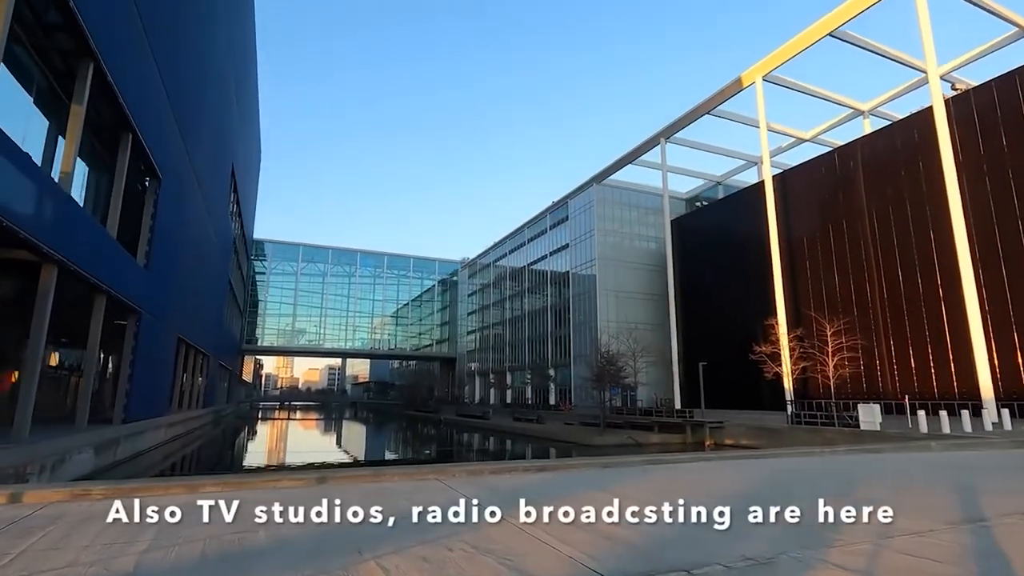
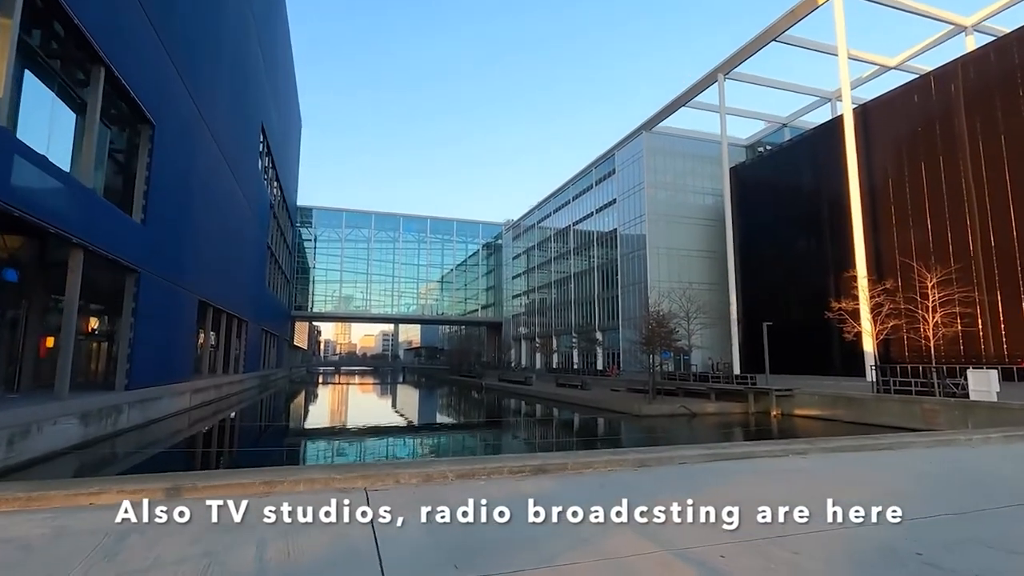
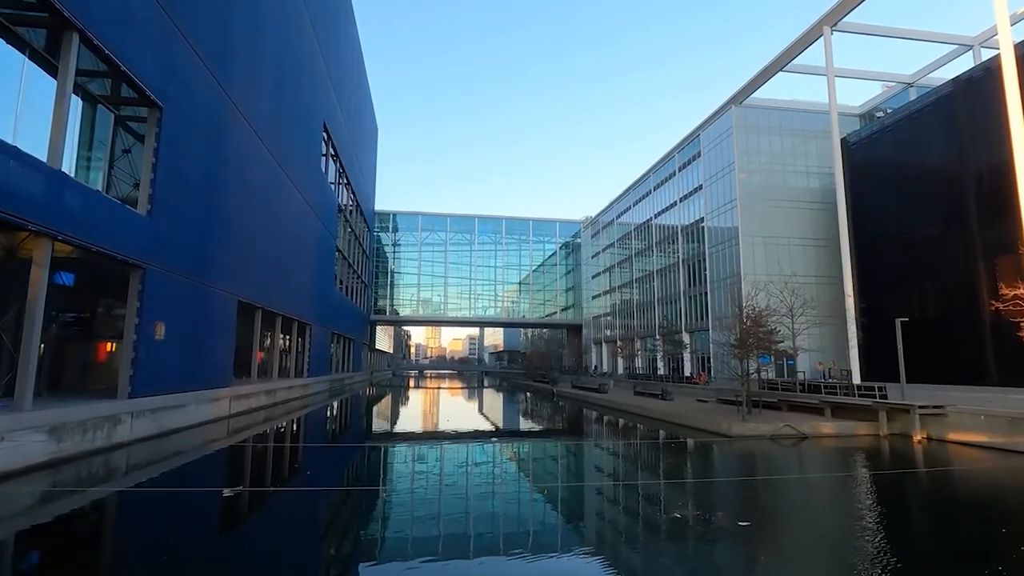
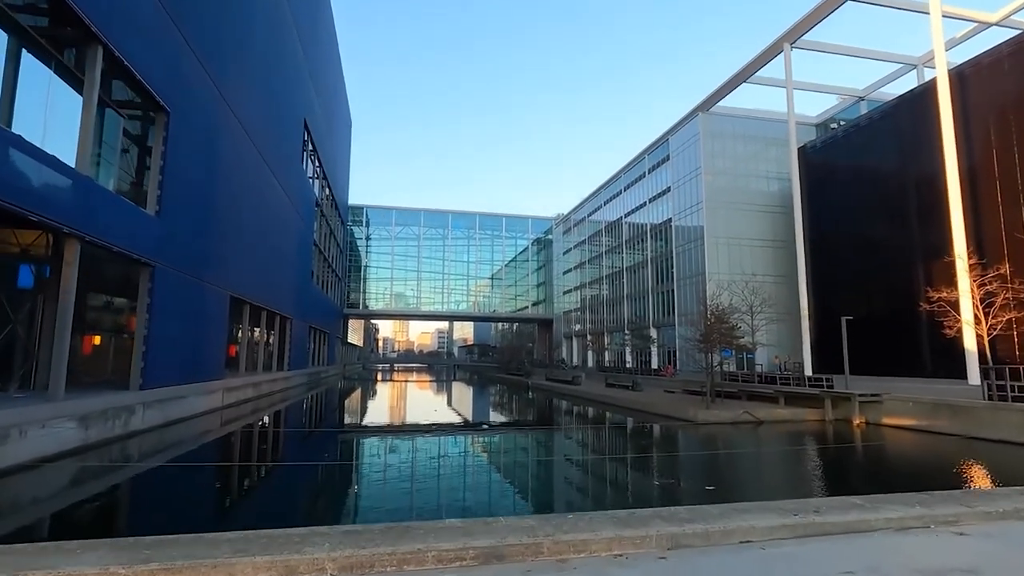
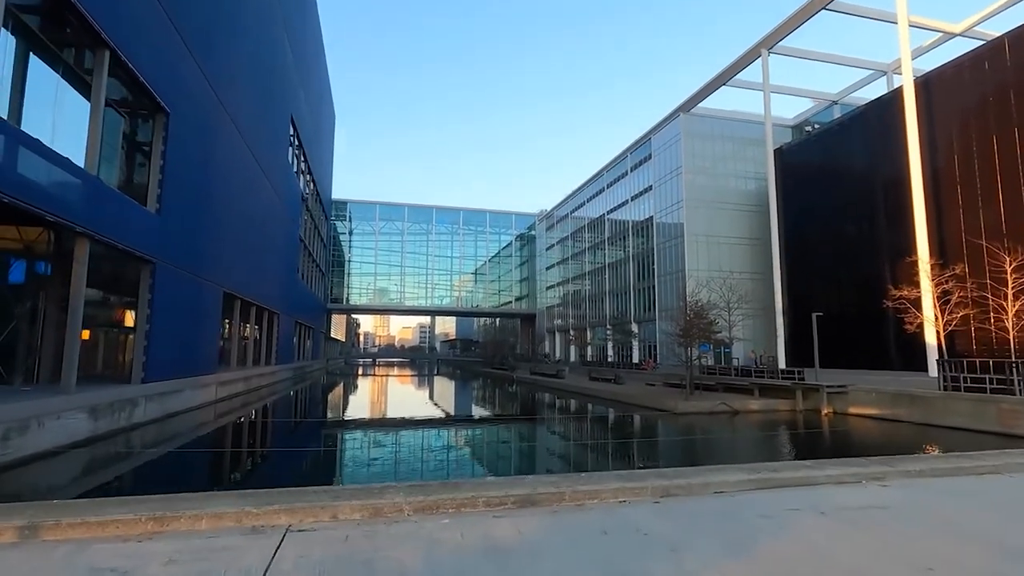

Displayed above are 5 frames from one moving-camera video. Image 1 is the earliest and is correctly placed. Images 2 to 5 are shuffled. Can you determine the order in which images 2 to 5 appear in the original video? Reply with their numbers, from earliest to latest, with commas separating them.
2, 5, 4, 3
